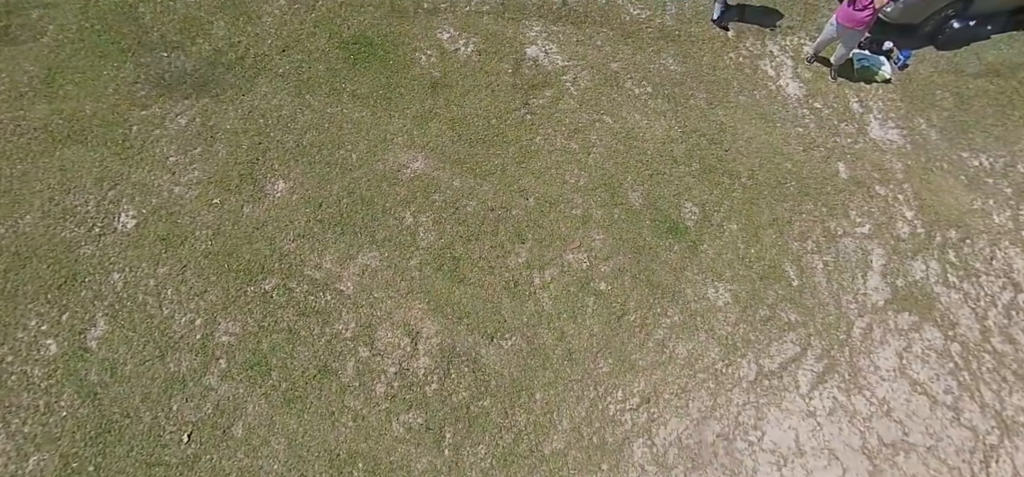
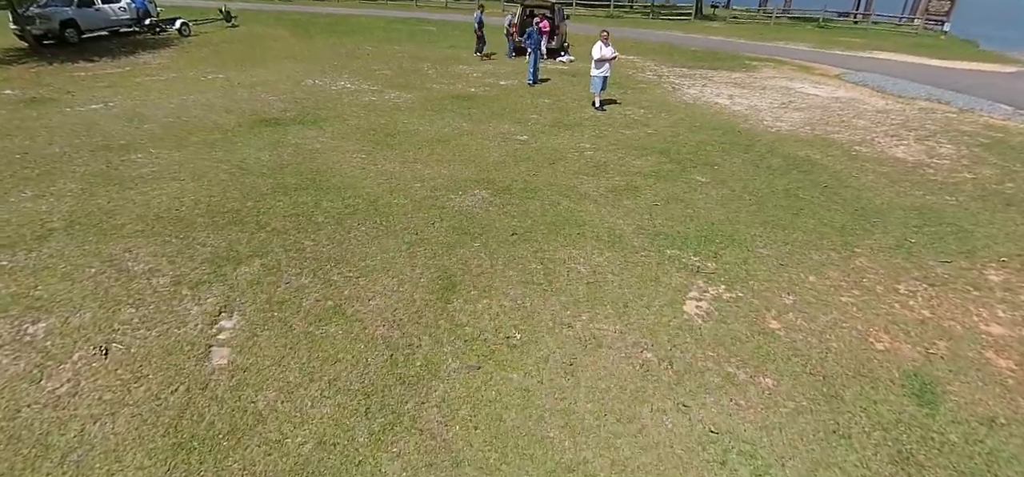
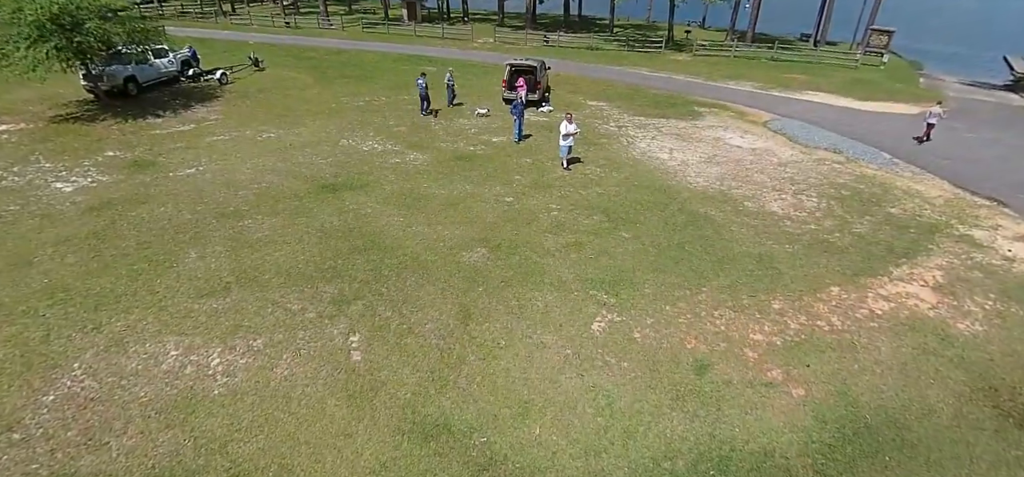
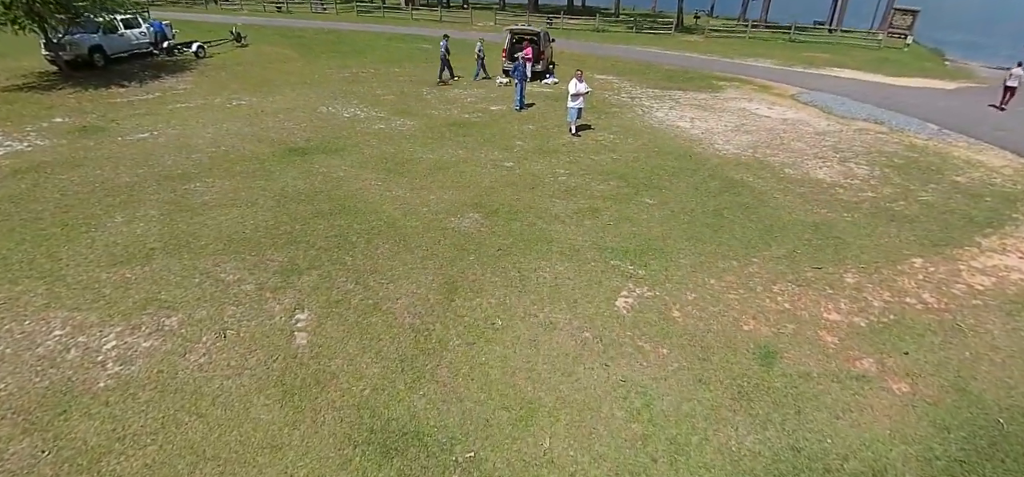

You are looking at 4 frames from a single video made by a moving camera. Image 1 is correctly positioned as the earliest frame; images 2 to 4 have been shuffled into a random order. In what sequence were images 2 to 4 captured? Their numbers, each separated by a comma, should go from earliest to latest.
3, 4, 2
